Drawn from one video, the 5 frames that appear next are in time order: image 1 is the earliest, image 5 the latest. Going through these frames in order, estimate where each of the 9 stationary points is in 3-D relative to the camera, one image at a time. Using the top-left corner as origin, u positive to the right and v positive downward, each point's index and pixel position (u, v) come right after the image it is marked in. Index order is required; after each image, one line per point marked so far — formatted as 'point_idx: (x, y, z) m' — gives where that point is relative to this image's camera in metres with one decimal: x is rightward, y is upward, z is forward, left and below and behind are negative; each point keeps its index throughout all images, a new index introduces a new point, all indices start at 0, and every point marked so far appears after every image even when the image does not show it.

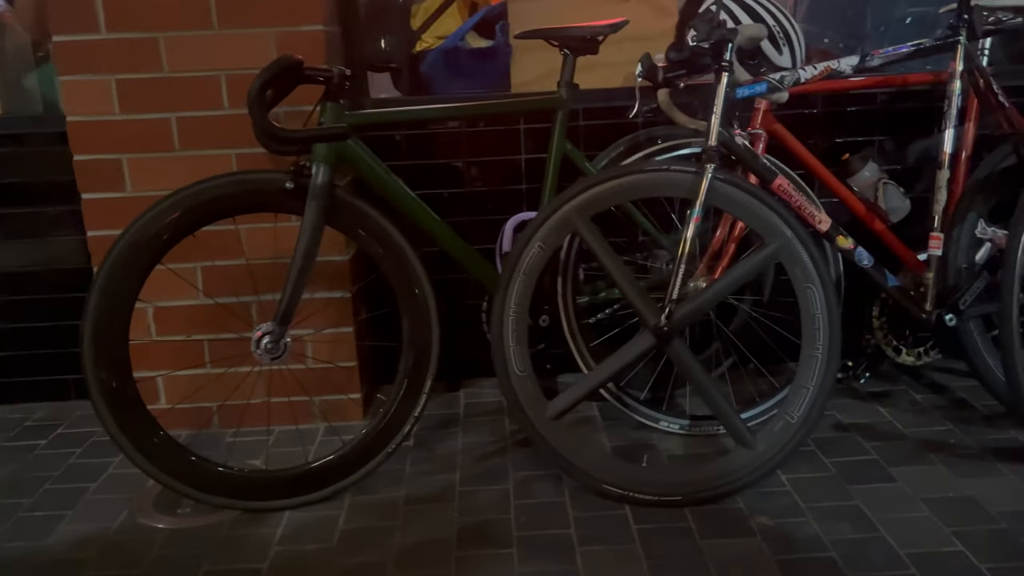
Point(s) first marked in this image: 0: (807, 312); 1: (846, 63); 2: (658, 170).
0: (+0.6, 0.0, +1.7) m
1: (+0.7, +0.5, +1.8) m
2: (+0.3, +0.2, +1.7) m
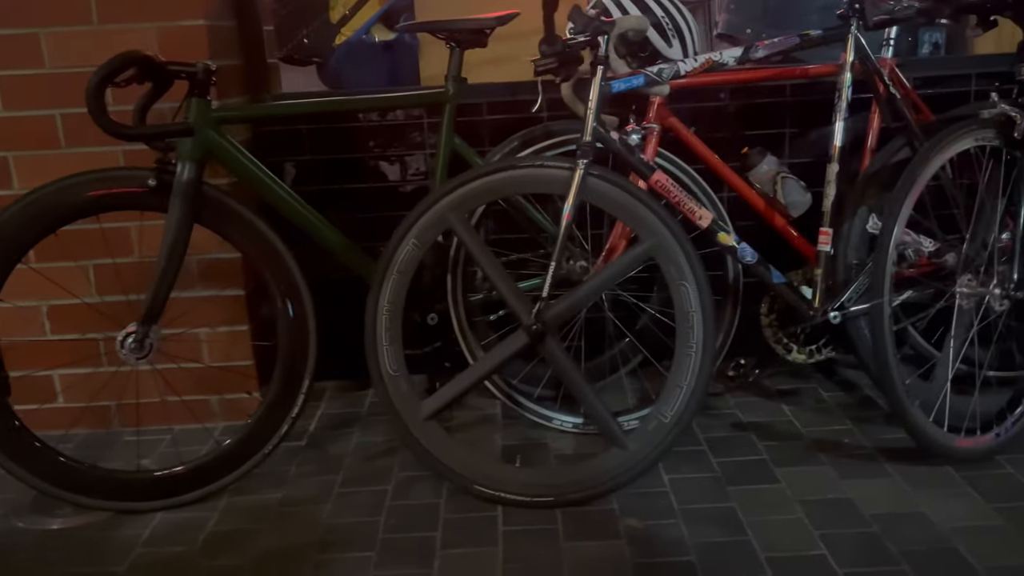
0: (+0.3, 0.0, +1.6) m
1: (+0.5, +0.5, +1.8) m
2: (0.0, +0.3, +1.7) m
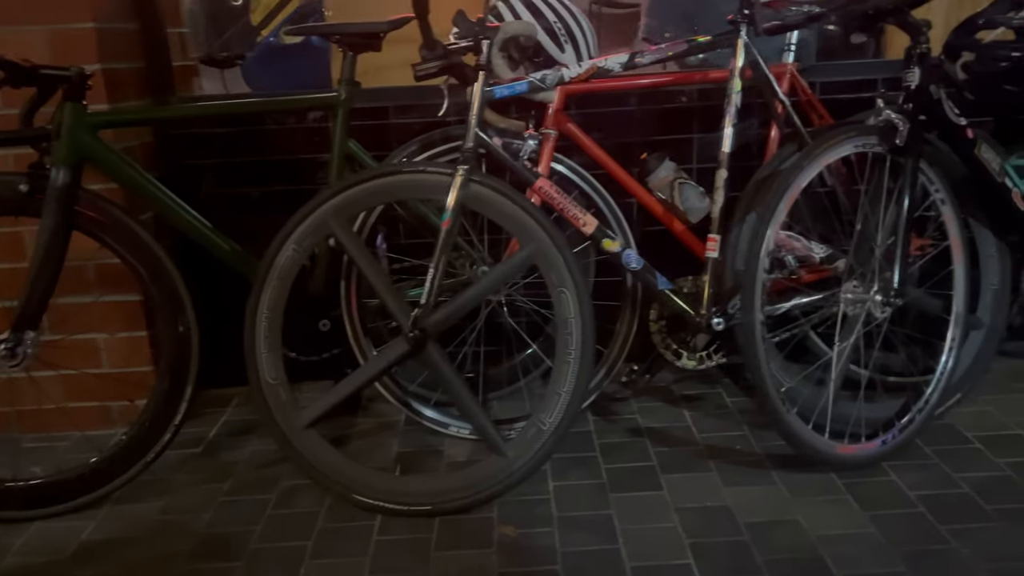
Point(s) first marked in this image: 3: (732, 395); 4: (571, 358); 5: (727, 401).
0: (+0.1, -0.1, +1.6) m
1: (+0.2, +0.5, +1.8) m
2: (-0.2, +0.2, +1.7) m
3: (+0.6, -0.3, +2.1) m
4: (+0.1, -0.1, +1.6) m
5: (+0.5, -0.3, +2.1) m
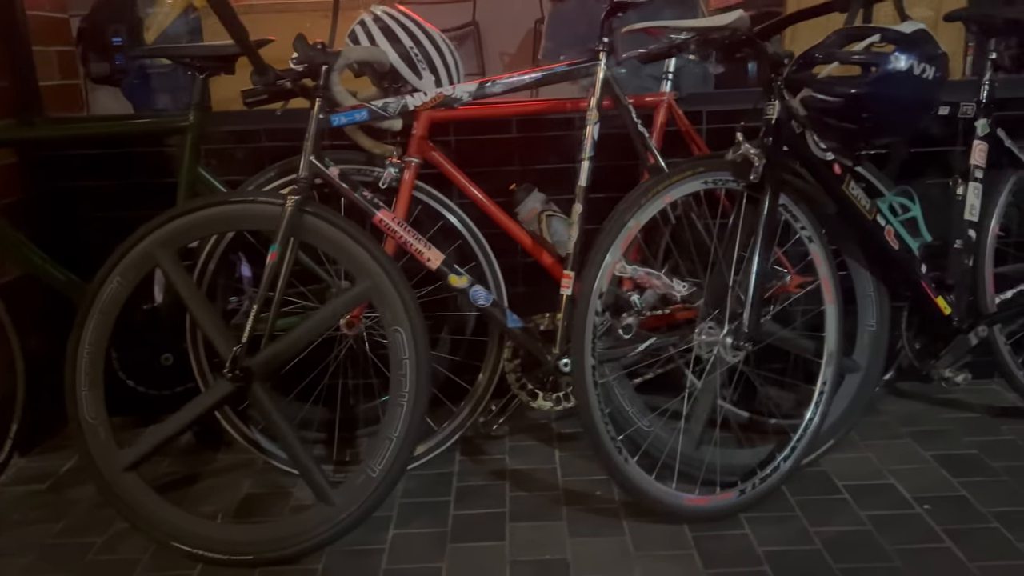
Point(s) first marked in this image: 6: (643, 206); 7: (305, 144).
0: (-0.2, -0.1, +1.6) m
1: (-0.1, +0.4, +1.7) m
2: (-0.5, +0.2, +1.6) m
3: (+0.2, -0.4, +2.0) m
4: (-0.2, -0.2, +1.5) m
5: (+0.2, -0.4, +2.0) m
6: (+0.2, +0.2, +1.5) m
7: (-0.4, +0.3, +1.6) m
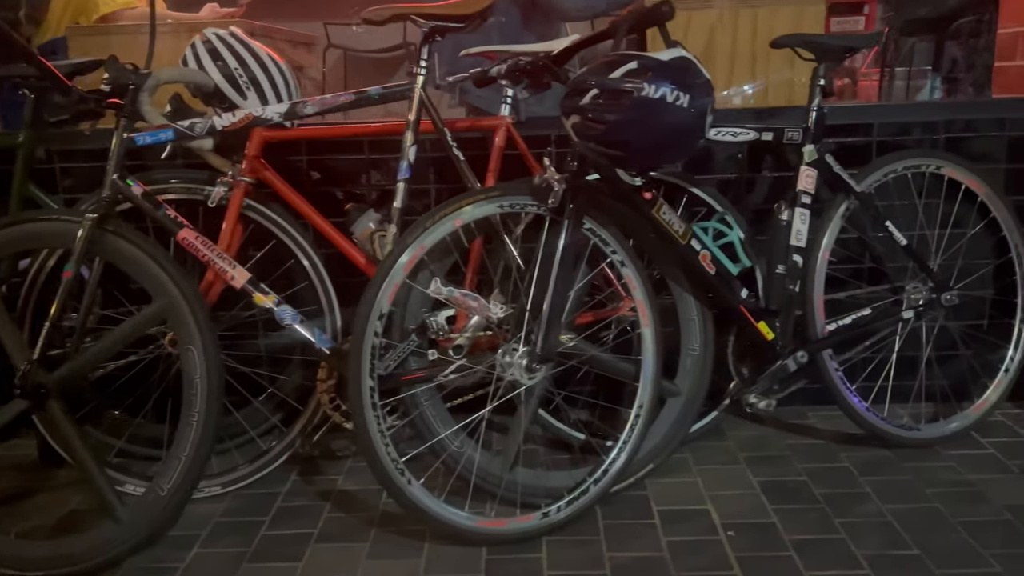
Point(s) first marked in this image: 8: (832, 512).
0: (-0.6, -0.2, +1.6) m
1: (-0.5, +0.4, +1.7) m
2: (-0.9, +0.1, +1.6) m
3: (-0.1, -0.4, +2.0) m
4: (-0.6, -0.2, +1.6) m
5: (-0.2, -0.4, +2.0) m
6: (-0.1, +0.1, +1.5) m
7: (-0.8, +0.2, +1.6) m
8: (+0.7, -0.5, +1.7) m
